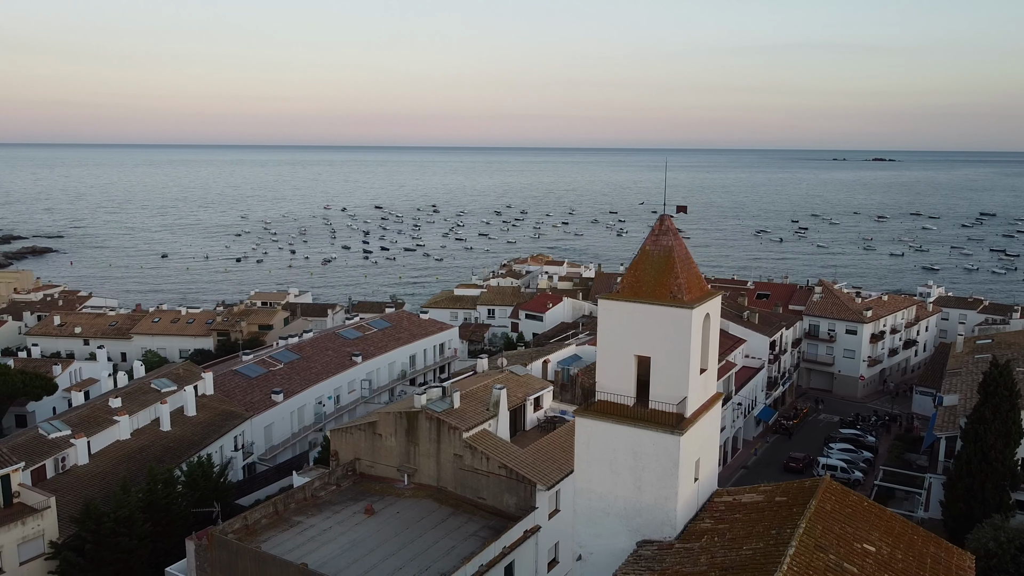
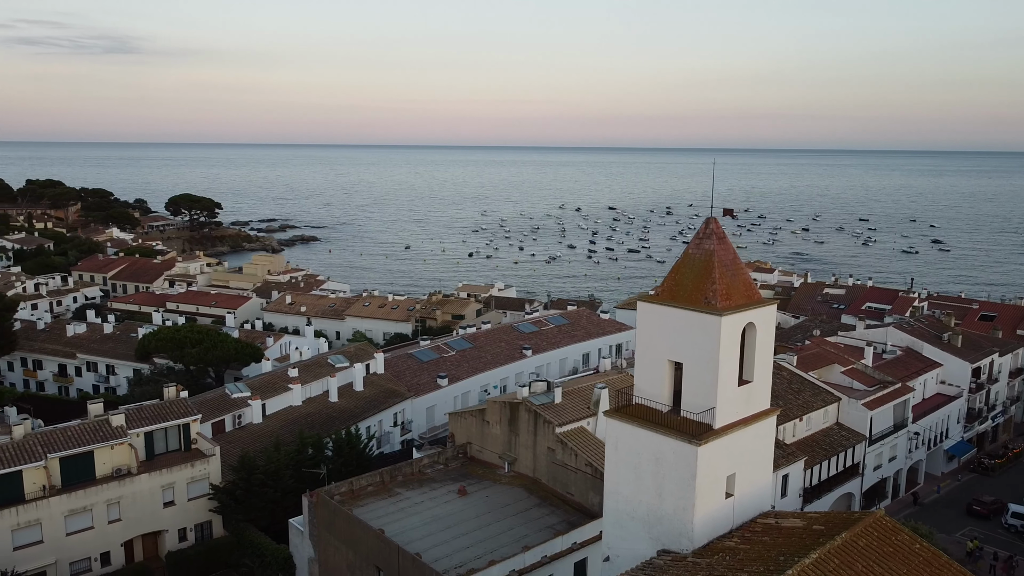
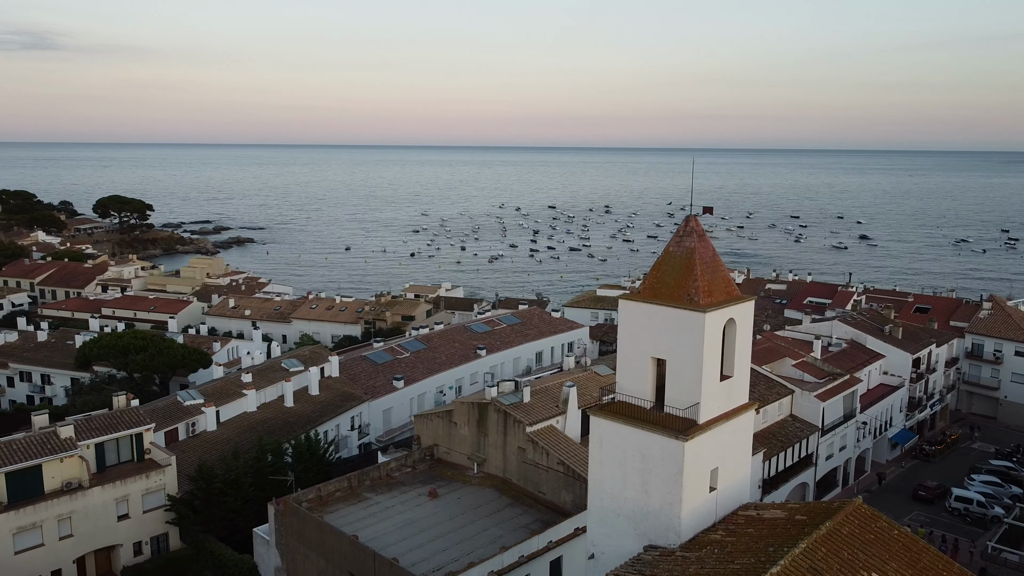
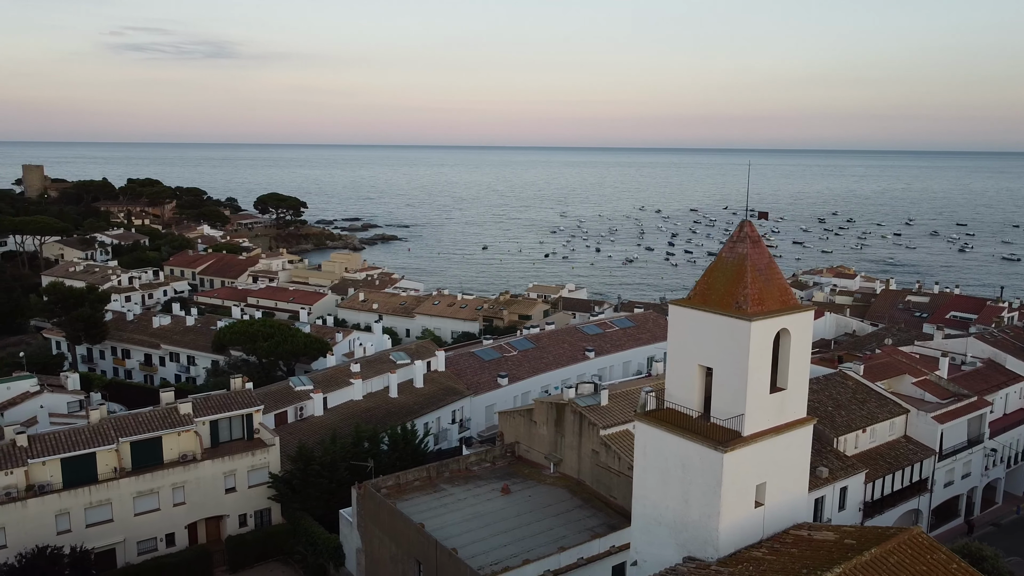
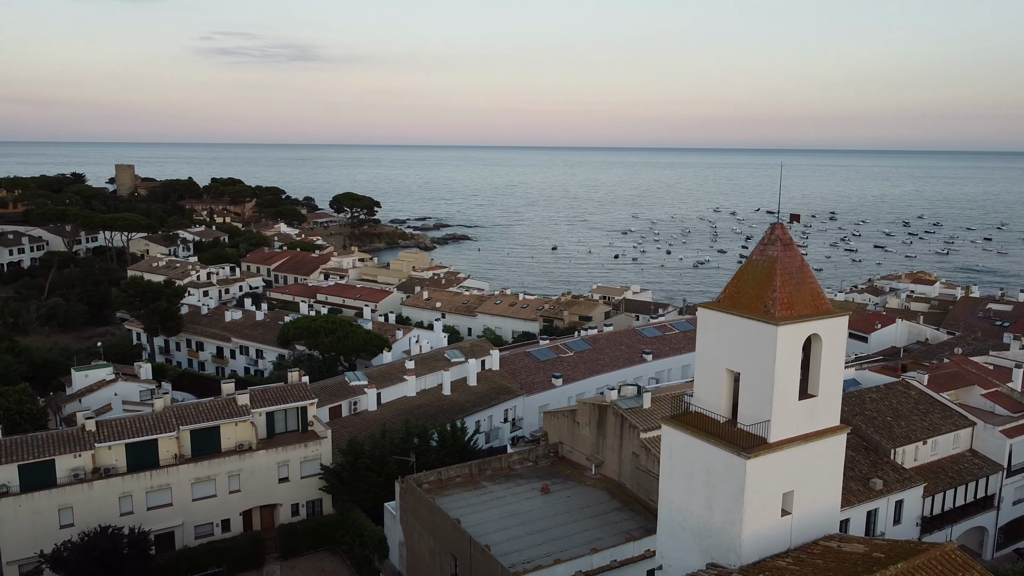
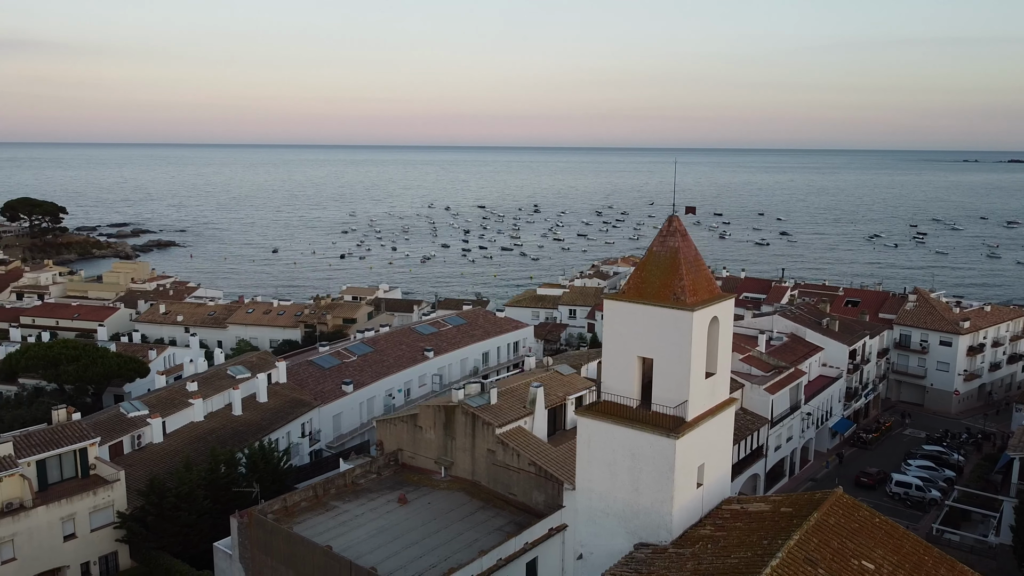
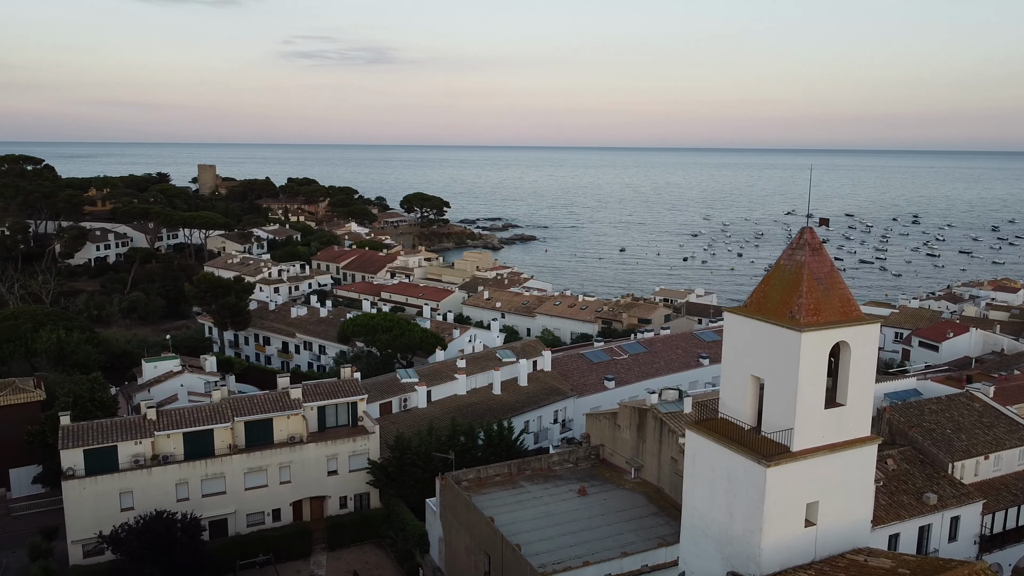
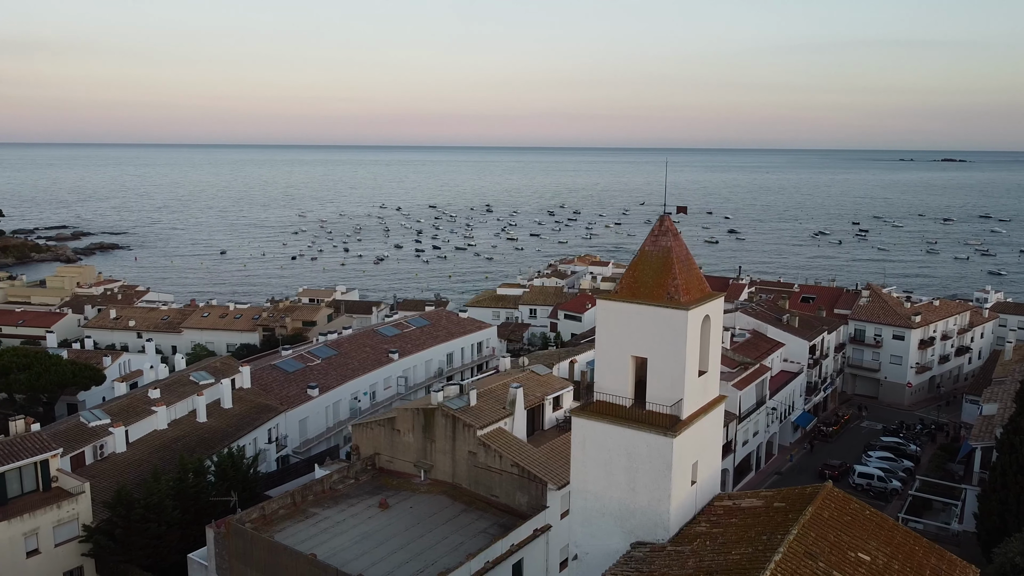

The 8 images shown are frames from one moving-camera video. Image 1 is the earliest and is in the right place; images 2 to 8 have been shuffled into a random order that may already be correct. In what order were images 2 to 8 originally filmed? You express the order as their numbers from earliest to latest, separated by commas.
8, 6, 3, 2, 4, 5, 7
